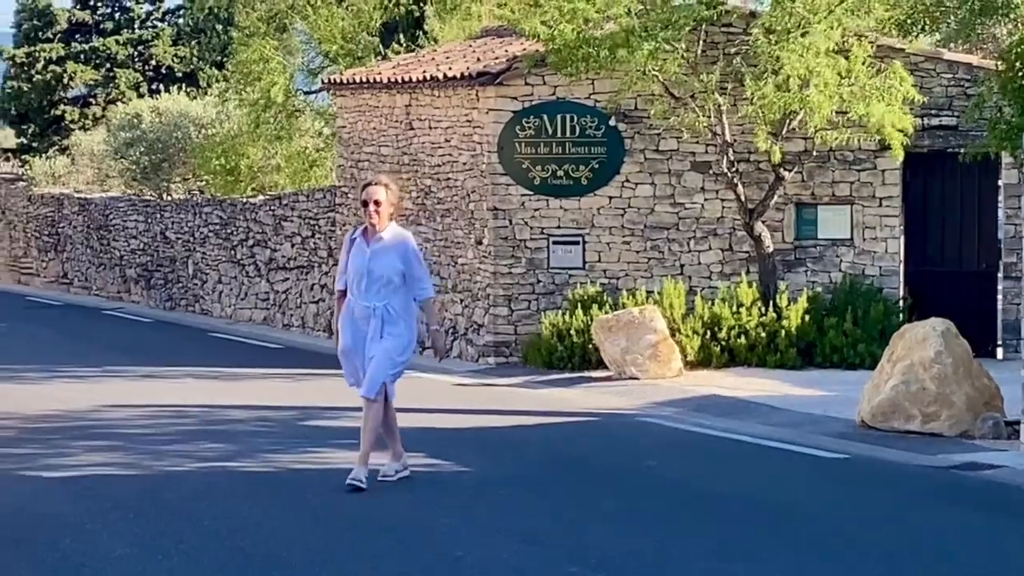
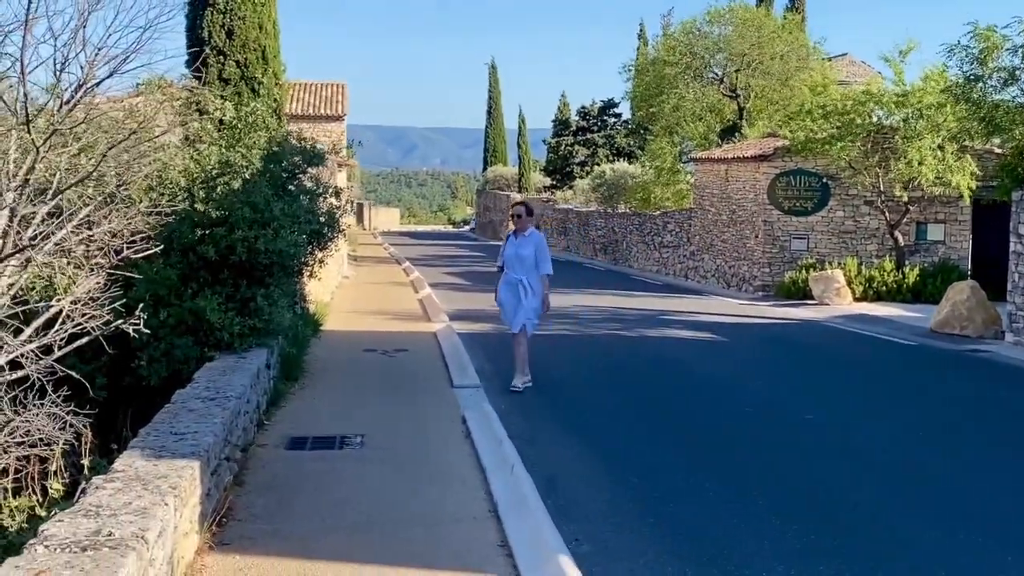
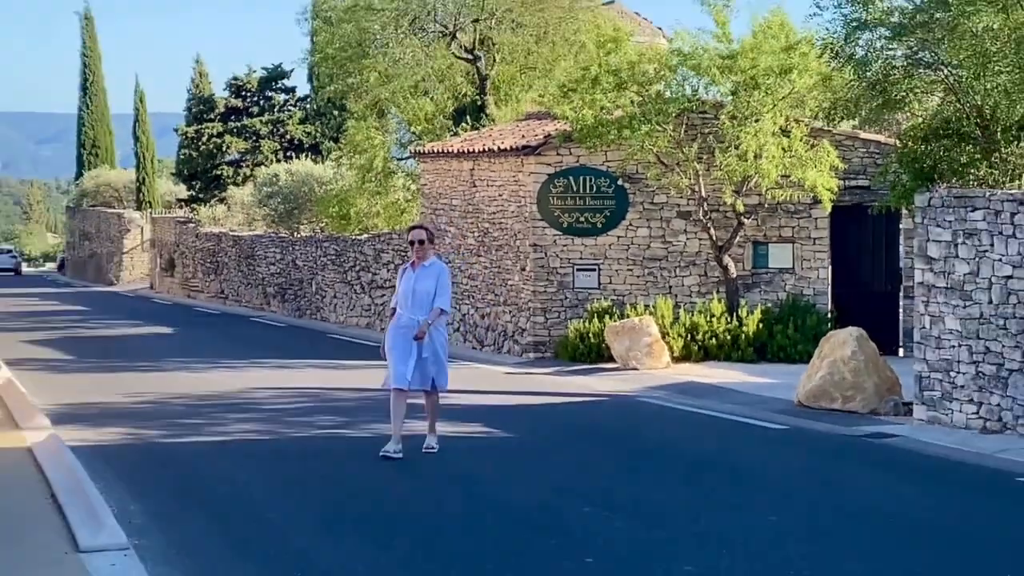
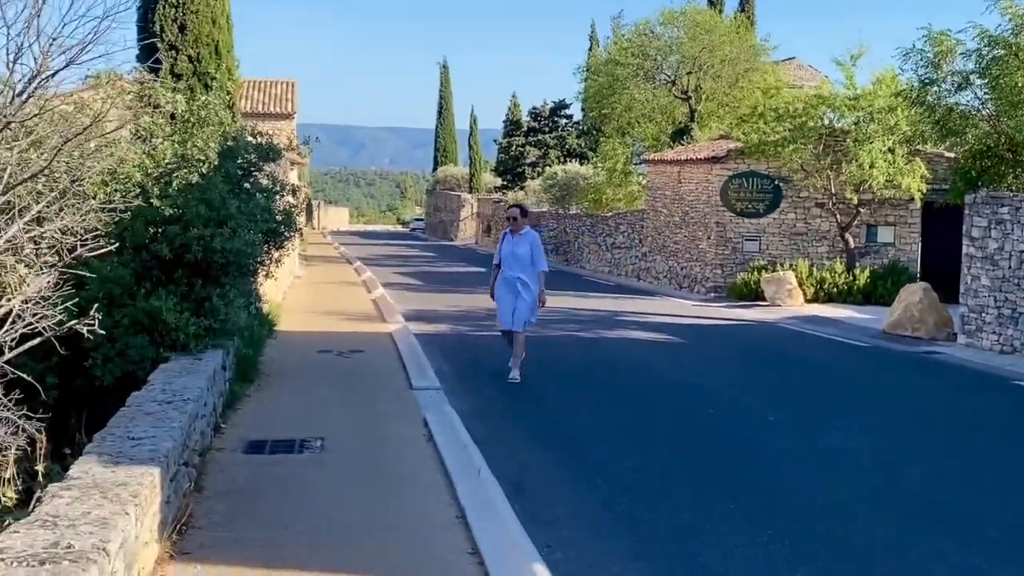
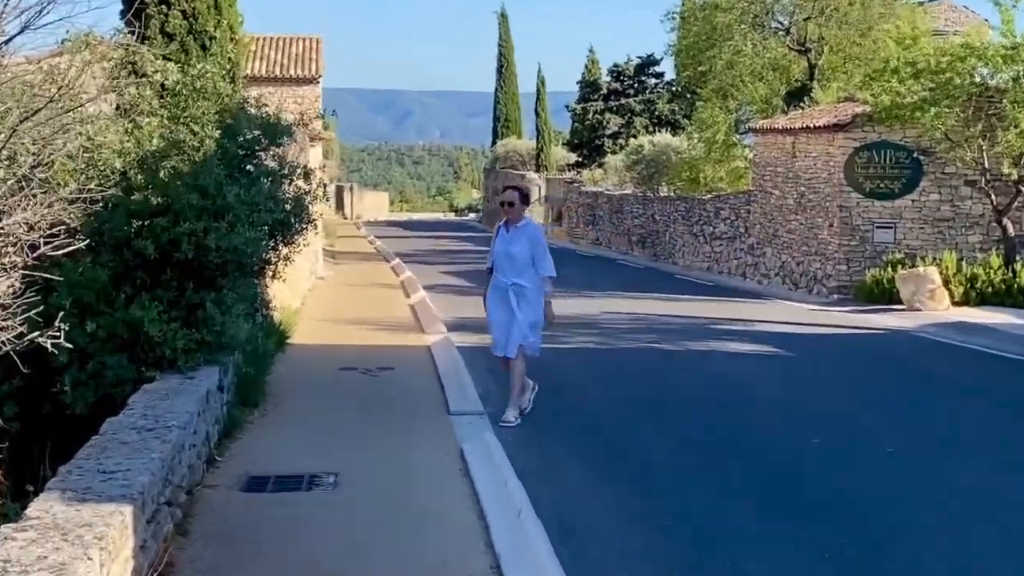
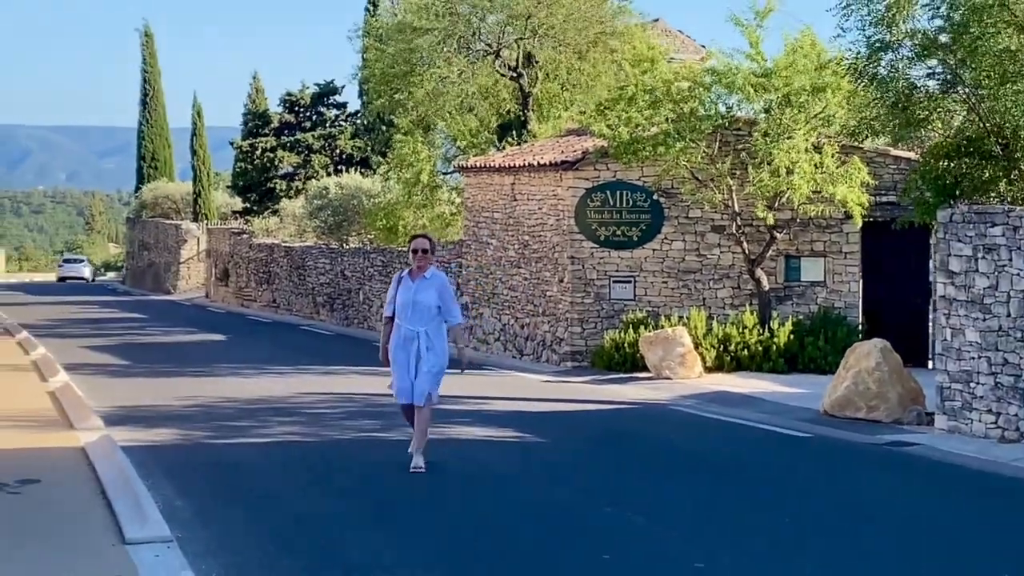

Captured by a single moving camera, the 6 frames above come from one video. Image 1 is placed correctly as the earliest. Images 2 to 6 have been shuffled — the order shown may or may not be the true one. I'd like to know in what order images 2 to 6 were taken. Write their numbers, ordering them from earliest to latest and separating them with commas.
3, 6, 4, 2, 5
